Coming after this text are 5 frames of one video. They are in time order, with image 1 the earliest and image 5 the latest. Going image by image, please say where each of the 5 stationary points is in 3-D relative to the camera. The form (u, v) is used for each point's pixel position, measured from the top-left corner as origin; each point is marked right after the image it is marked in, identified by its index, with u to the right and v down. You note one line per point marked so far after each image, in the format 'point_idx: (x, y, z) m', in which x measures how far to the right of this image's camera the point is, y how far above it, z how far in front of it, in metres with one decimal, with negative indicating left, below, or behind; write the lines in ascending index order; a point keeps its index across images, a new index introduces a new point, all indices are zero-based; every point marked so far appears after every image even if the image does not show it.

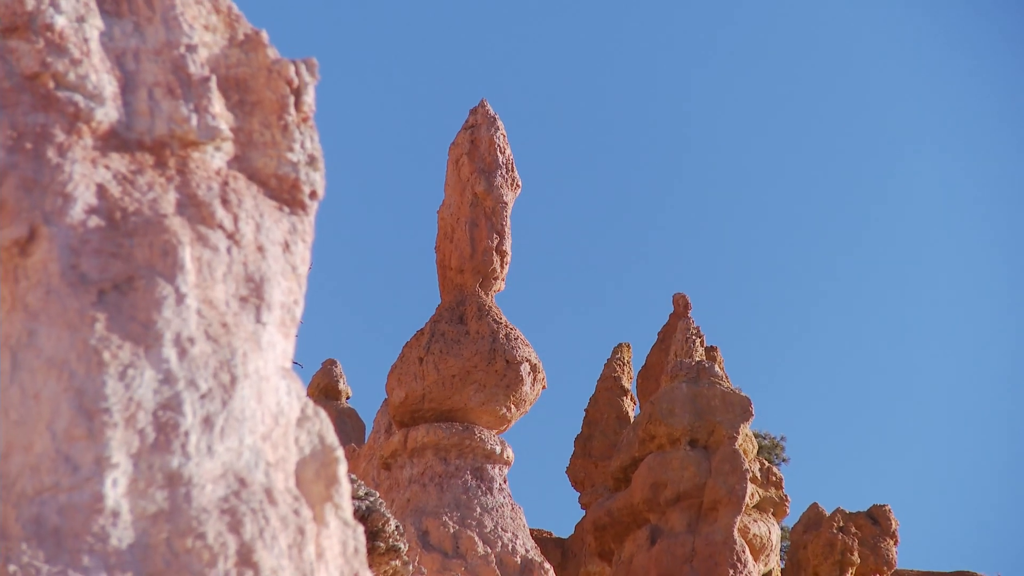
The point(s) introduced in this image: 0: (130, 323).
0: (-1.1, -0.1, +4.3) m
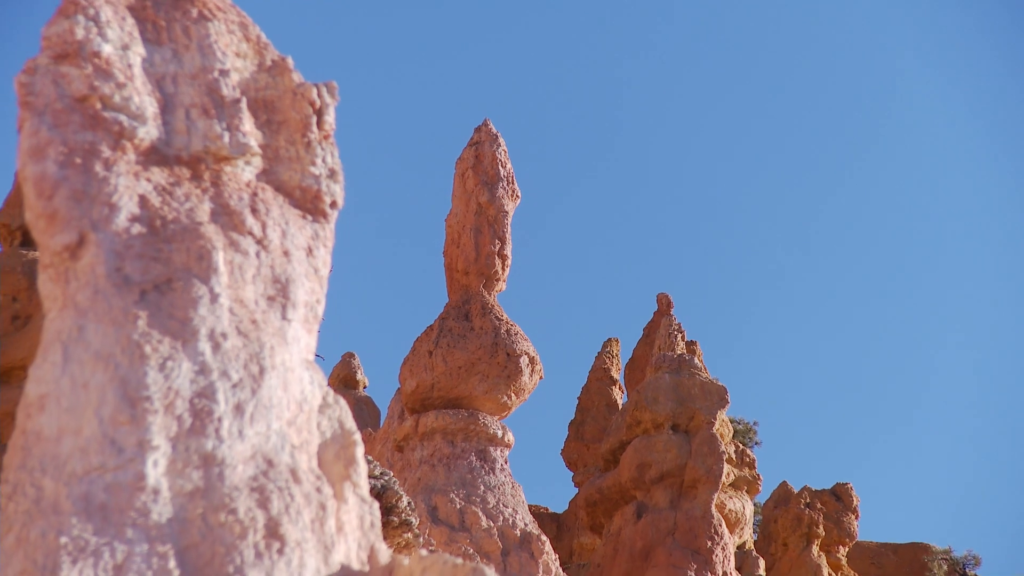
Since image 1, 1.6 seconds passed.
0: (-1.1, -0.1, +4.8) m
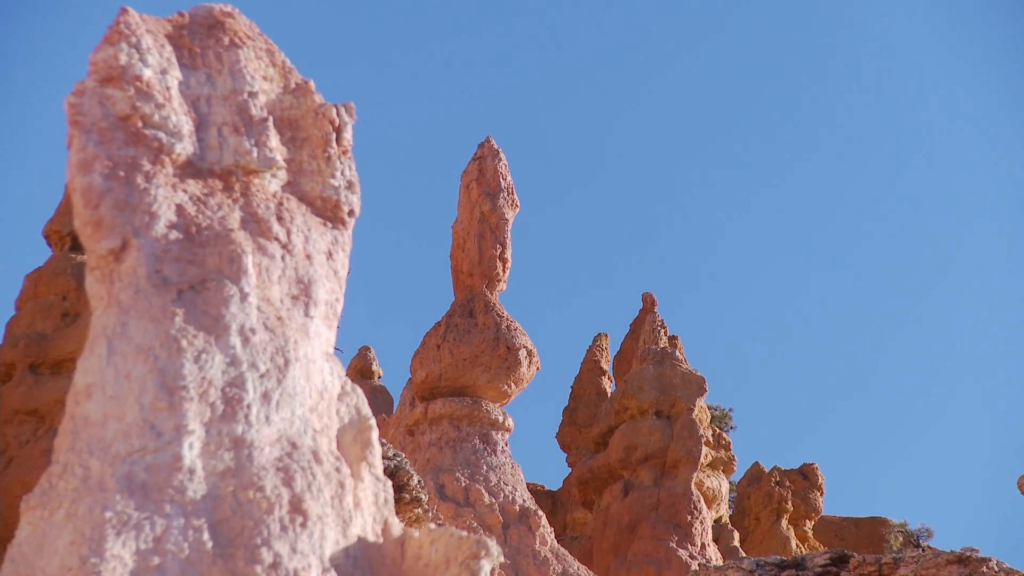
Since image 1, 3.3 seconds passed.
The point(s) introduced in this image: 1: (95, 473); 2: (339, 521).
0: (-1.1, -0.1, +5.4) m
1: (-1.4, -0.6, +5.1) m
2: (-0.6, -0.8, +5.6) m
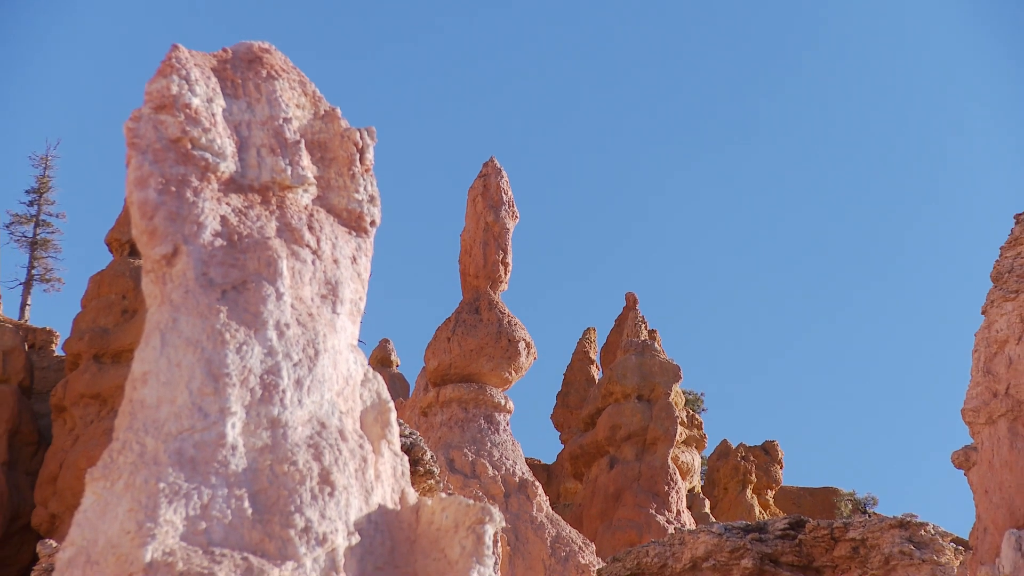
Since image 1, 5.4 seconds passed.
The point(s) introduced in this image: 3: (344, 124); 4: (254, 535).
0: (-1.1, -0.1, +6.2) m
1: (-1.4, -0.6, +5.9) m
2: (-0.6, -0.8, +6.4) m
3: (-0.8, +0.7, +7.0) m
4: (-1.0, -0.9, +5.8) m
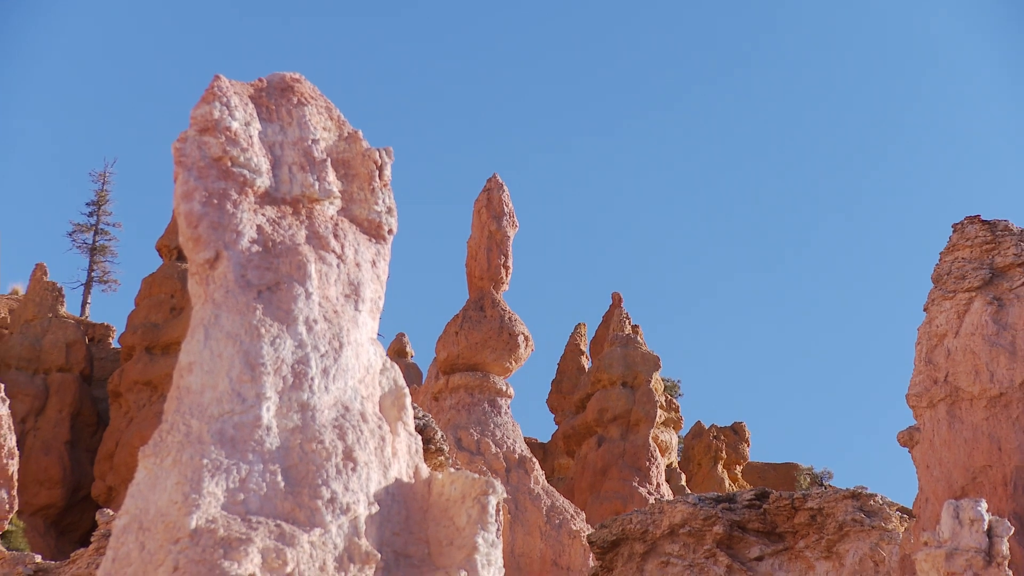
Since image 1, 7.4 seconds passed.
0: (-1.1, -0.1, +7.0) m
1: (-1.4, -0.6, +6.7) m
2: (-0.6, -0.8, +7.2) m
3: (-0.8, +0.7, +7.8) m
4: (-1.0, -0.9, +6.7) m
